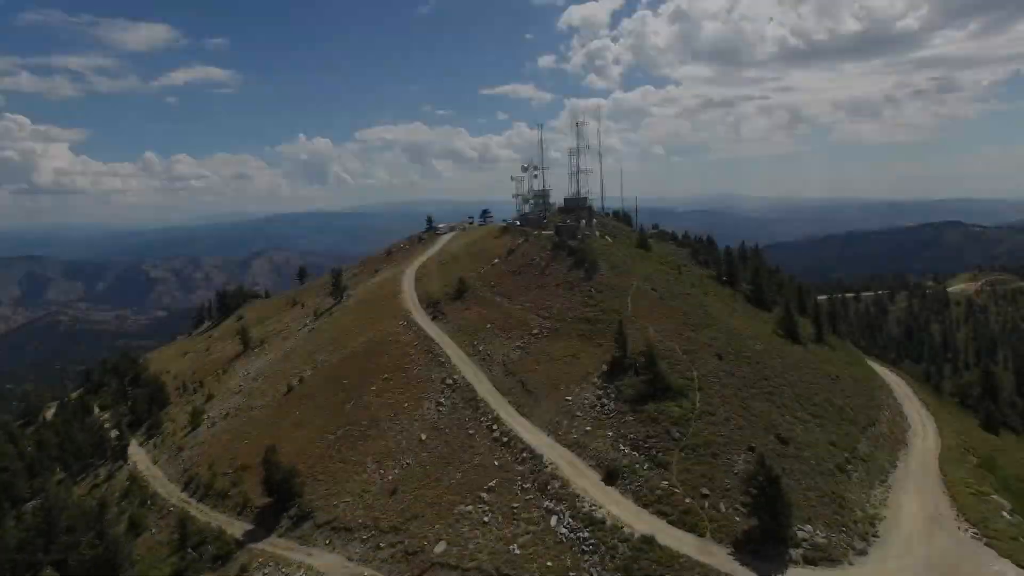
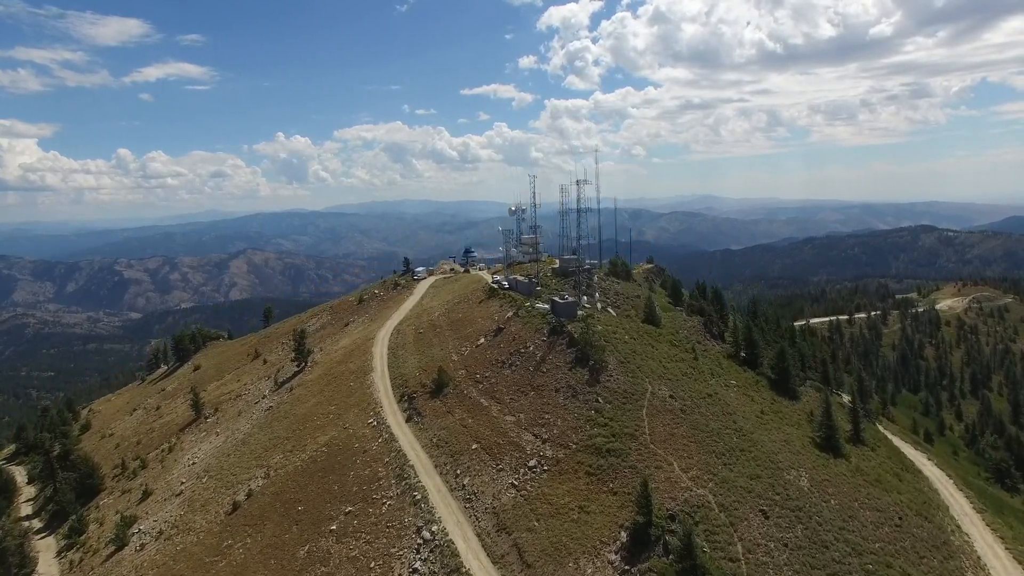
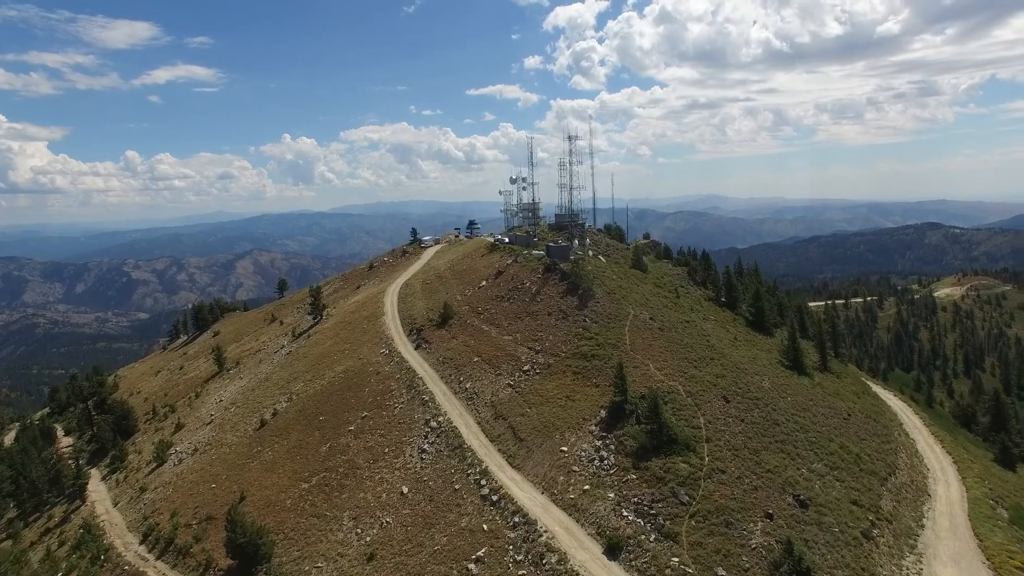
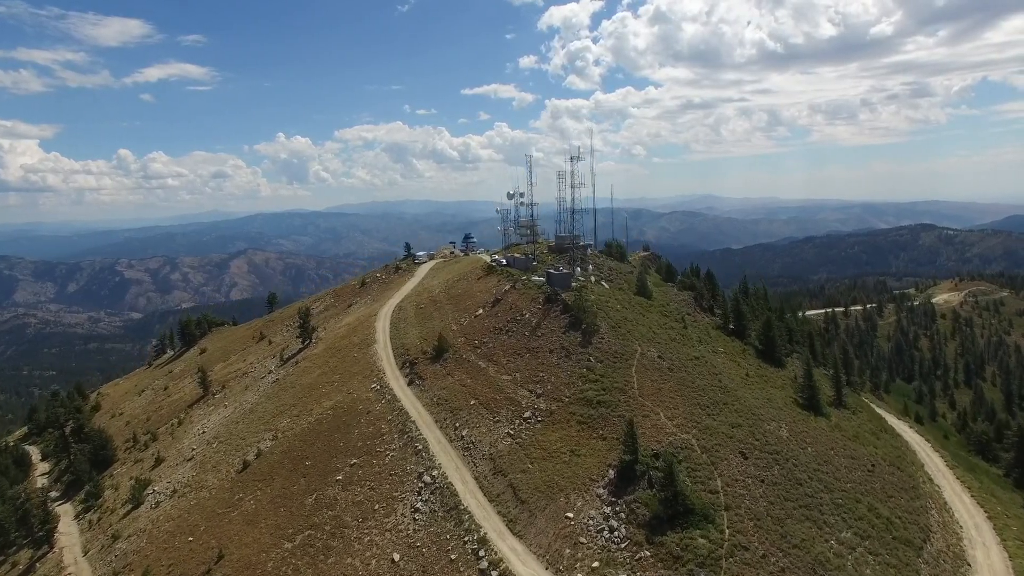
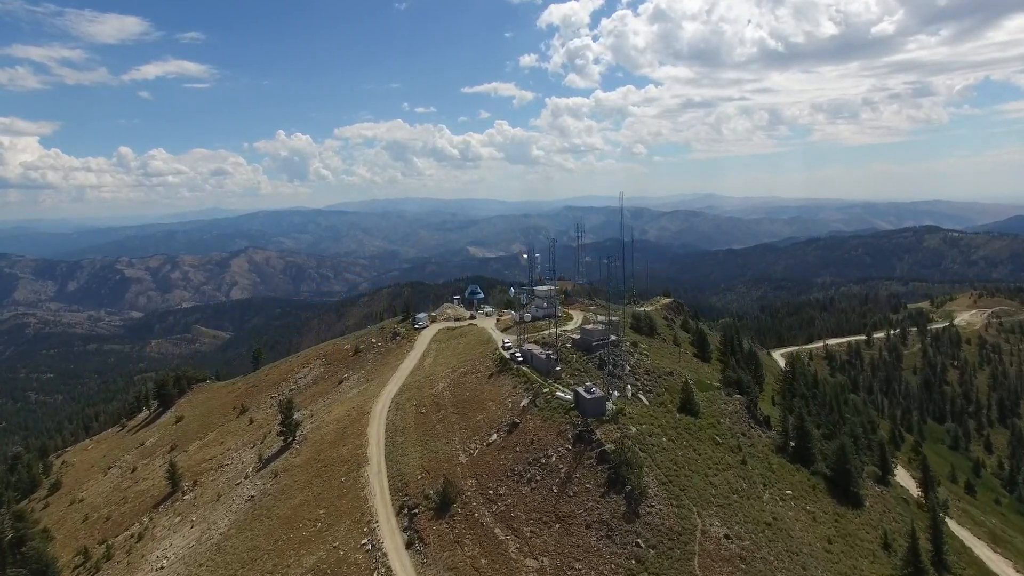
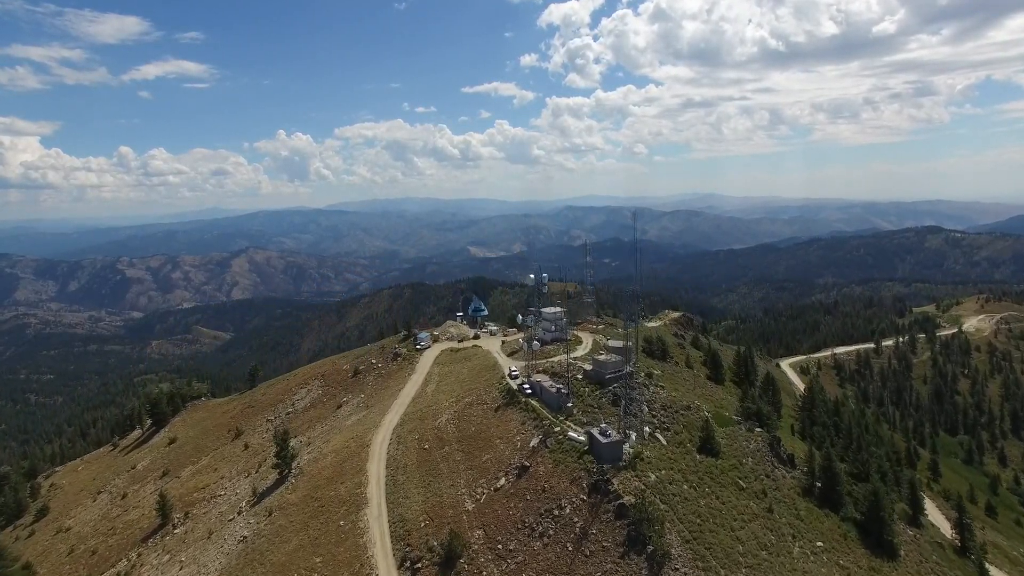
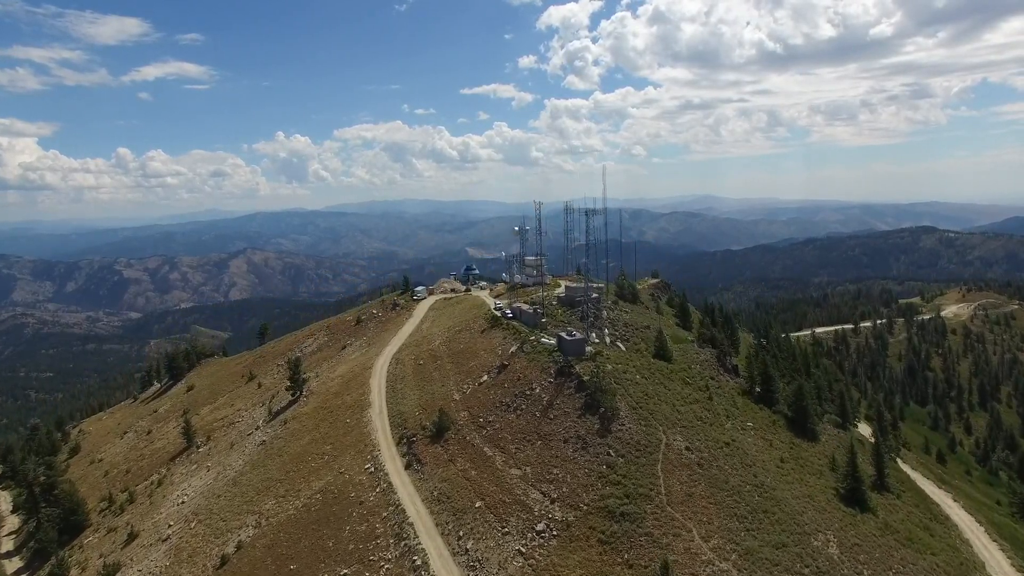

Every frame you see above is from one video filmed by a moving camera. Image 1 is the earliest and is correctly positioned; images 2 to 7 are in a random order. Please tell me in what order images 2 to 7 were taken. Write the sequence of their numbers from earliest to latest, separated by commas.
3, 4, 2, 7, 5, 6
